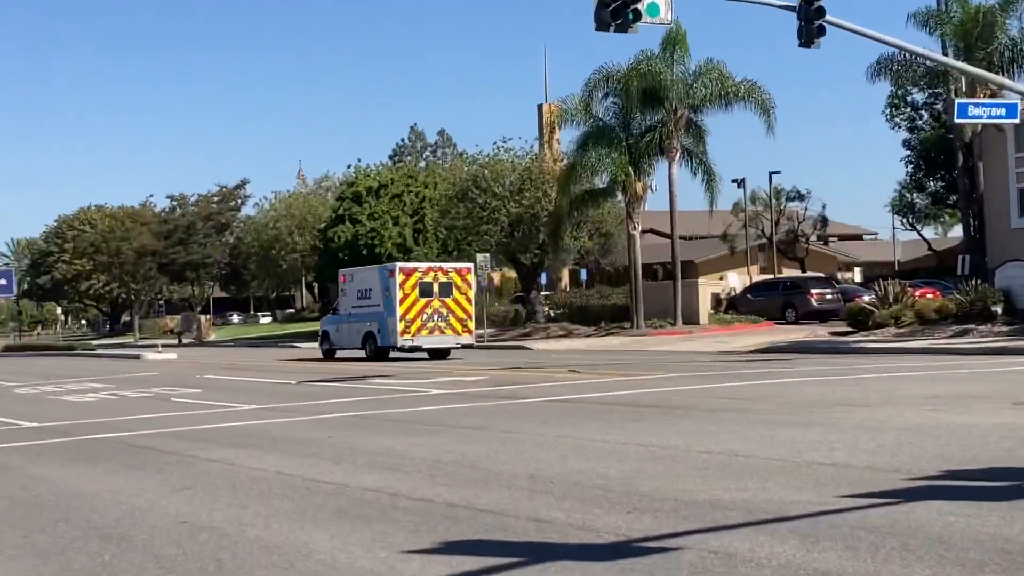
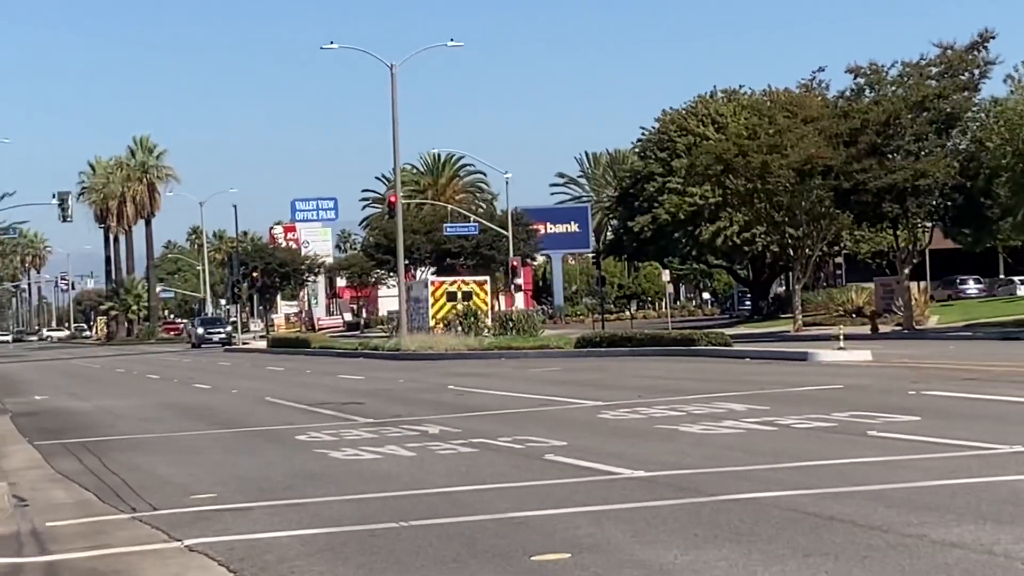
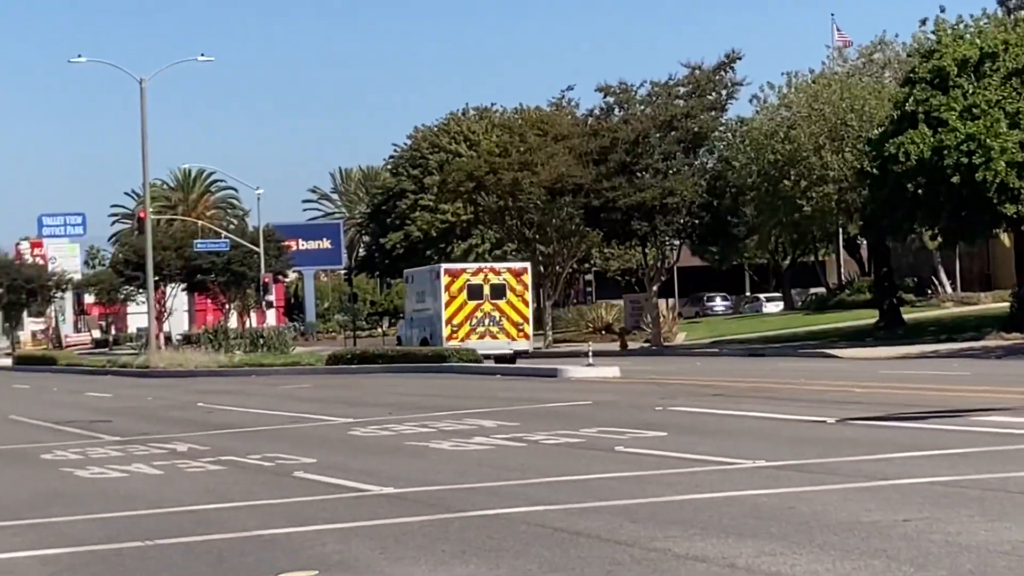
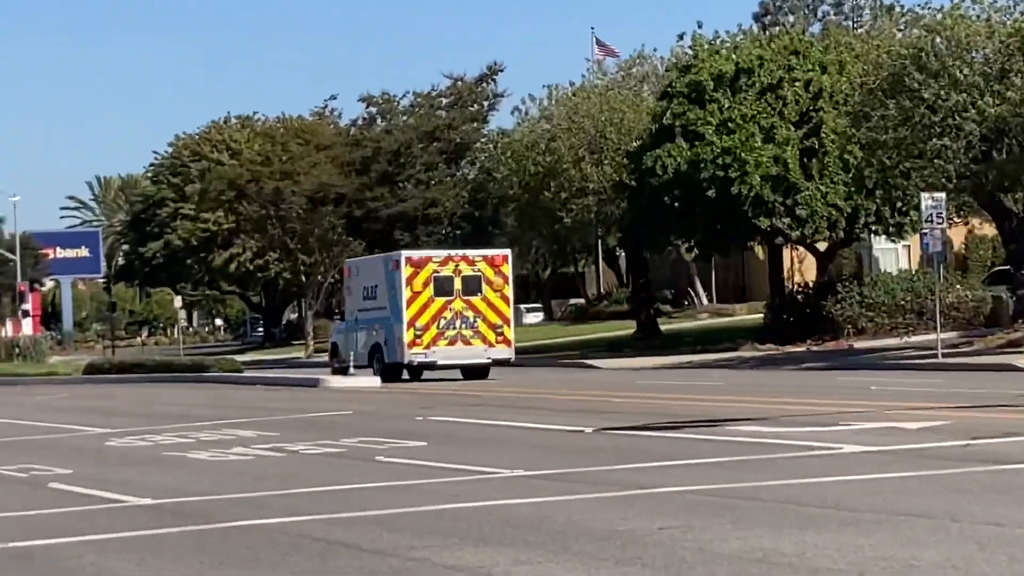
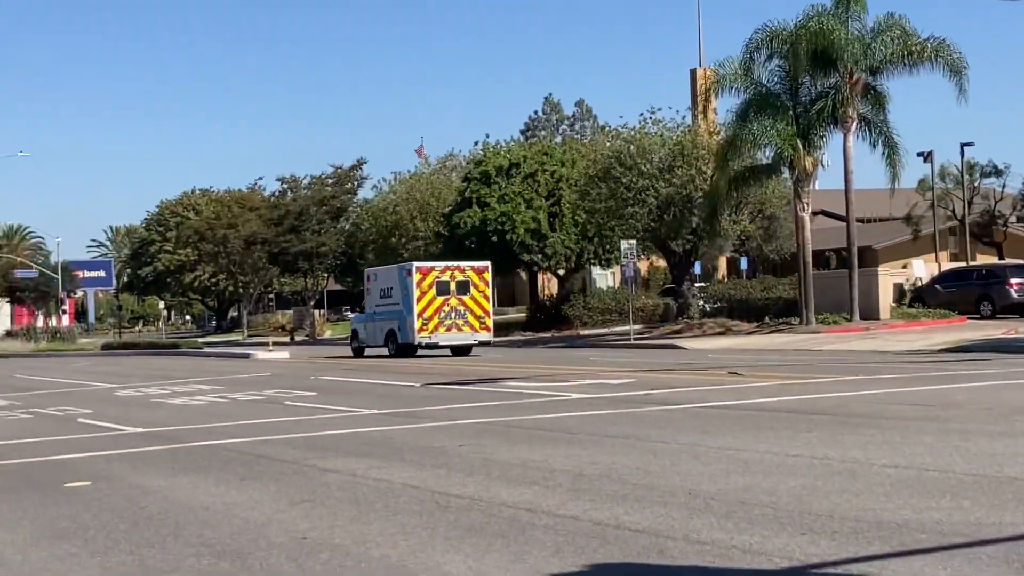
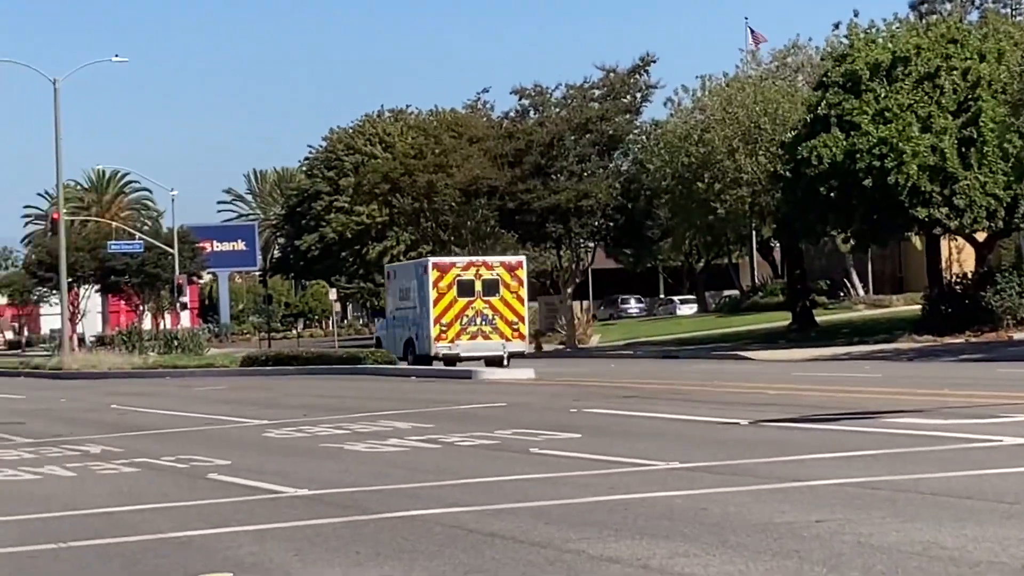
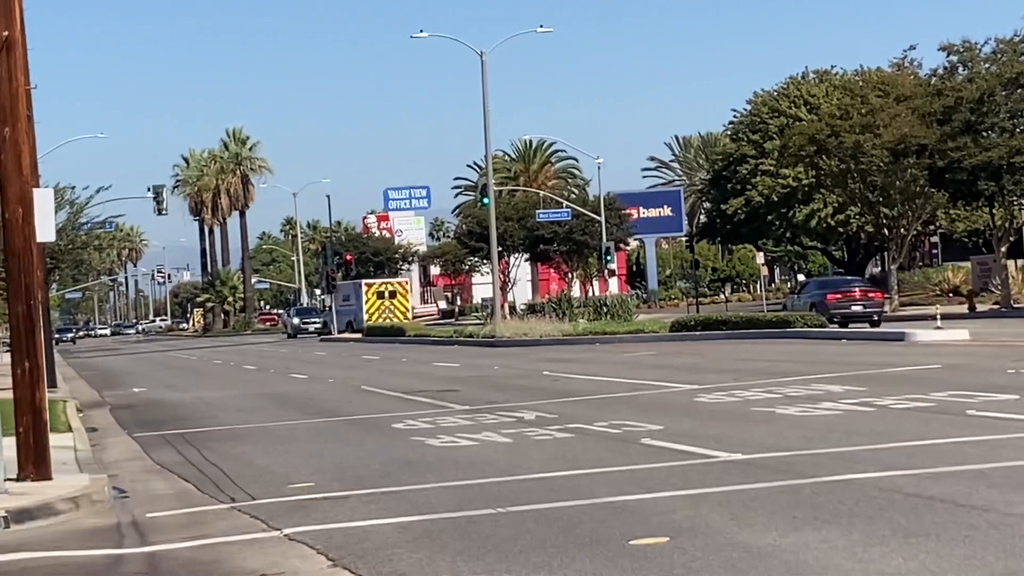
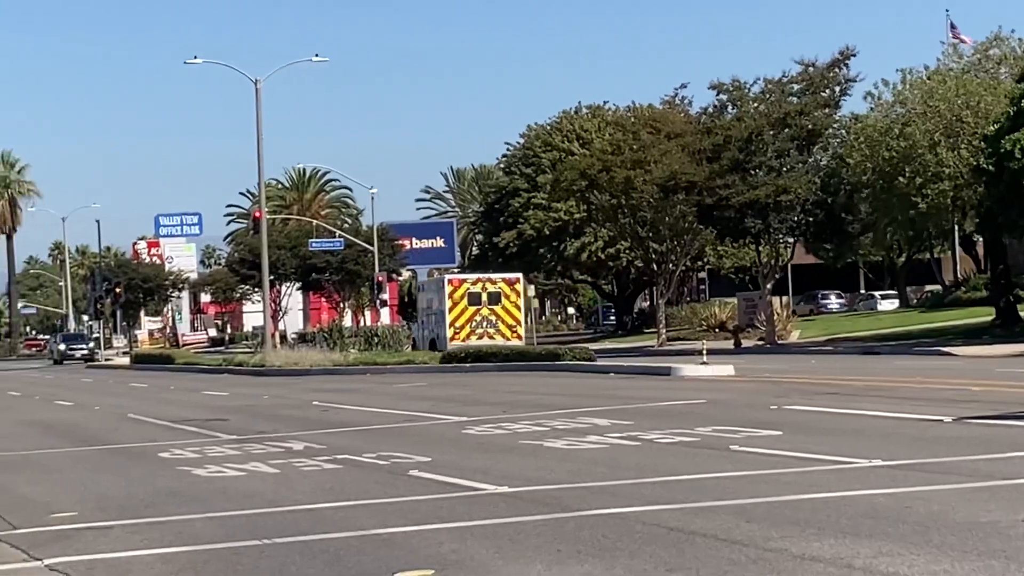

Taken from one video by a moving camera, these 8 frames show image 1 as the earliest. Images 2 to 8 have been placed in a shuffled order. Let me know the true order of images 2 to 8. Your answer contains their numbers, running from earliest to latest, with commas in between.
5, 4, 6, 3, 8, 2, 7
